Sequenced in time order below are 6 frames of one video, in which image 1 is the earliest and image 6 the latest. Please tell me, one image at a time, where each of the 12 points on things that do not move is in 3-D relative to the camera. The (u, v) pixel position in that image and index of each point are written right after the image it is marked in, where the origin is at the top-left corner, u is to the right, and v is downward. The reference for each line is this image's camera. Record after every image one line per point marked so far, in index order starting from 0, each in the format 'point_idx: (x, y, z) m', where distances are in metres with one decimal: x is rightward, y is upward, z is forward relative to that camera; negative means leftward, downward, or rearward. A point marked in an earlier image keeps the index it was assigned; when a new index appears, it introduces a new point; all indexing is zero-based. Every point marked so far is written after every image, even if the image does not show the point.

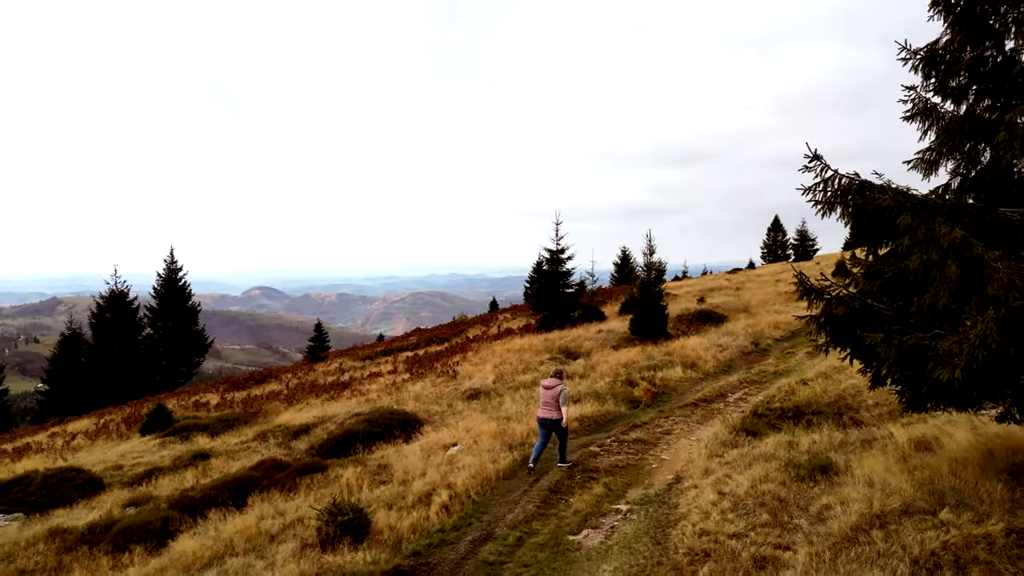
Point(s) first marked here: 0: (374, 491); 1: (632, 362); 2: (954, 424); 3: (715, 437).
0: (-2.0, -2.9, +10.5) m
1: (+3.3, -2.1, +19.9) m
2: (+6.9, -2.2, +11.4) m
3: (+3.3, -2.4, +12.1) m
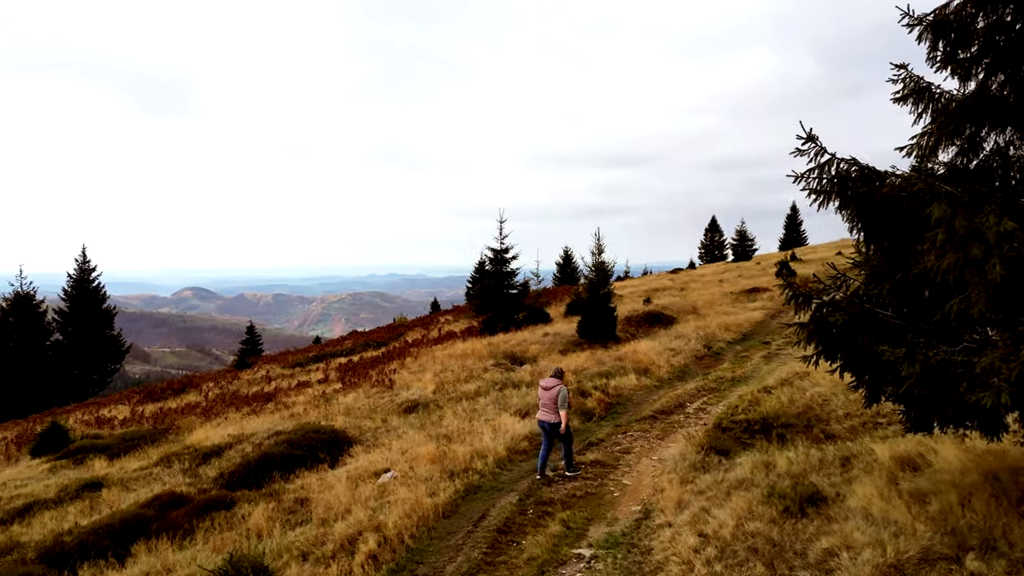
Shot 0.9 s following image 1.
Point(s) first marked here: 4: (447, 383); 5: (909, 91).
0: (-2.7, -3.0, +8.8) m
1: (+1.8, -2.1, +18.6) m
2: (+6.1, -2.2, +10.4) m
3: (+2.5, -2.5, +10.8) m
4: (-1.7, -2.5, +19.2) m
5: (+4.8, +2.4, +8.9) m
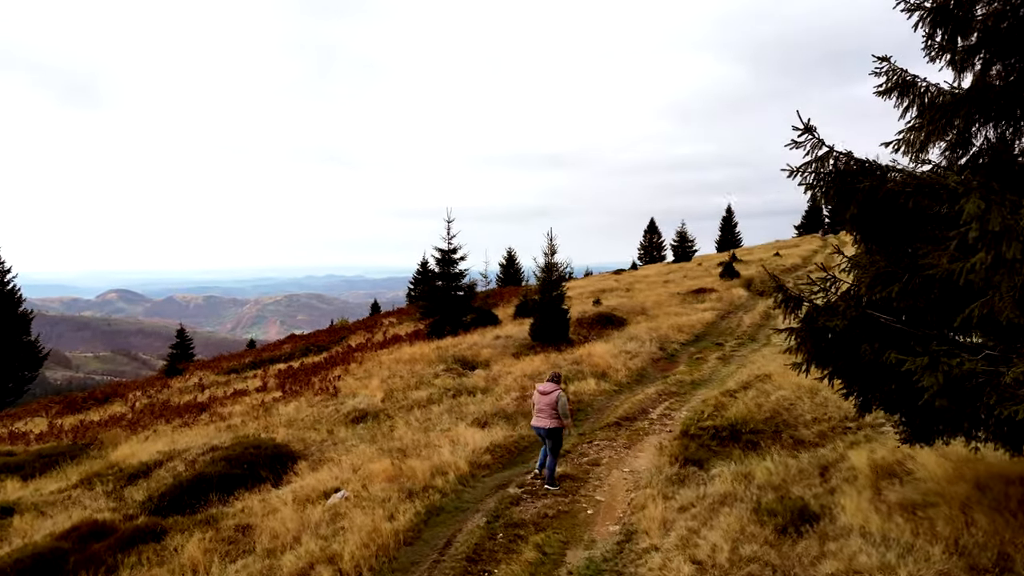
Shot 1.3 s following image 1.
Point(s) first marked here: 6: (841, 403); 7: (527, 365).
0: (-3.0, -3.0, +7.8) m
1: (+0.7, -2.1, +18.0) m
2: (+5.6, -2.2, +10.2) m
3: (+2.0, -2.5, +10.2) m
4: (-2.9, -2.6, +18.2) m
5: (+4.5, +2.4, +8.6) m
6: (+5.8, -2.0, +12.8) m
7: (+0.4, -2.1, +19.5) m
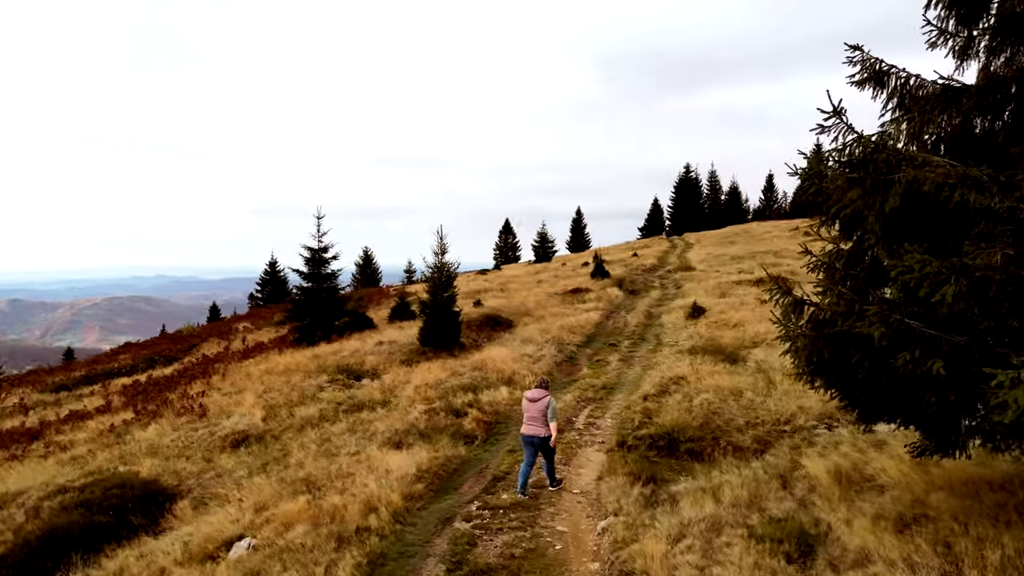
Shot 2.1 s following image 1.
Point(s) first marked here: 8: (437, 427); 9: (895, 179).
0: (-3.1, -3.1, +5.9) m
1: (-1.6, -2.2, +16.6) m
2: (+4.8, -2.2, +10.0) m
3: (+1.2, -2.5, +9.3) m
4: (-5.1, -2.6, +16.1) m
5: (+4.0, +2.4, +8.2) m
6: (+4.4, -2.0, +12.6) m
7: (-2.2, -2.1, +18.0) m
8: (-1.3, -2.5, +13.0) m
9: (+3.0, +0.9, +5.8) m
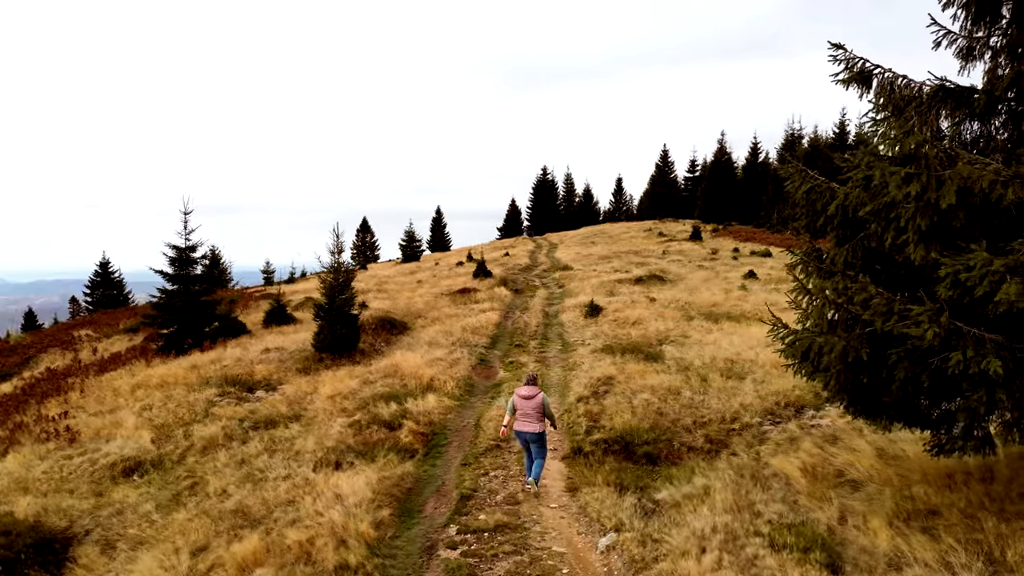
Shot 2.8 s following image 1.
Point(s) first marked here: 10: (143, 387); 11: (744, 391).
0: (-2.6, -3.1, +4.6) m
1: (-3.3, -2.2, +15.4) m
2: (+4.3, -2.2, +10.2) m
3: (+1.0, -2.5, +8.8) m
4: (-6.7, -2.7, +14.2) m
5: (+3.8, +2.4, +8.2) m
6: (+3.4, -2.0, +12.7) m
7: (-4.1, -2.2, +16.6) m
8: (-2.3, -2.5, +12.0) m
9: (+3.4, +0.9, +5.7) m
10: (-9.3, -2.5, +18.4) m
11: (+4.1, -1.8, +13.1) m
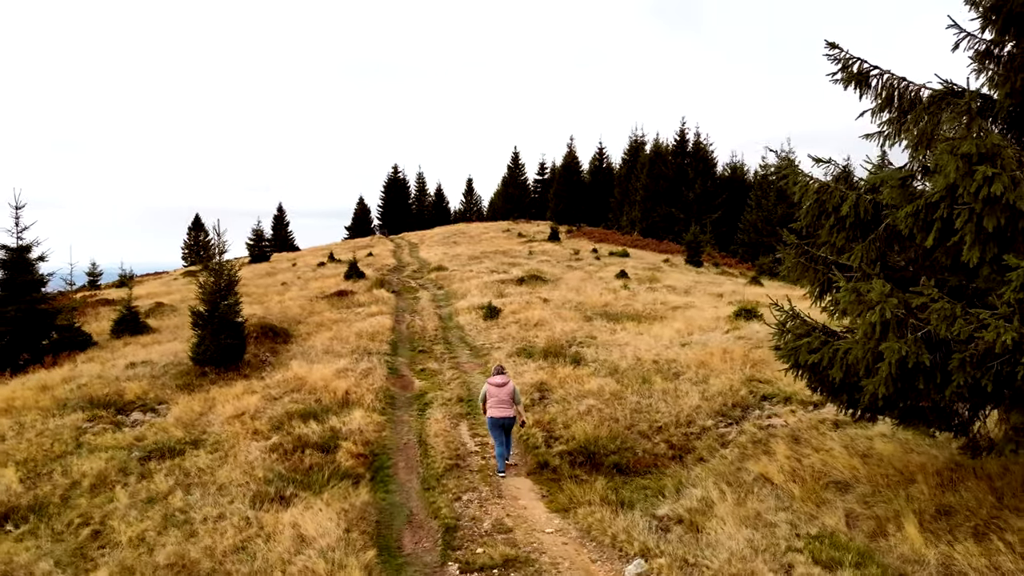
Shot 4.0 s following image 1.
0: (-1.7, -3.2, +3.2) m
1: (-4.7, -2.3, +13.7) m
2: (+3.9, -2.2, +10.2) m
3: (+0.9, -2.6, +8.1) m
4: (-7.7, -2.8, +11.8) m
5: (+3.8, +2.4, +8.2) m
6: (+2.5, -2.0, +12.5) m
7: (-5.7, -2.3, +14.7) m
8: (-3.0, -2.6, +10.5) m
9: (+3.9, +0.9, +5.6) m
10: (-11.2, -2.6, +15.4) m
11: (+3.1, -1.9, +13.0) m
